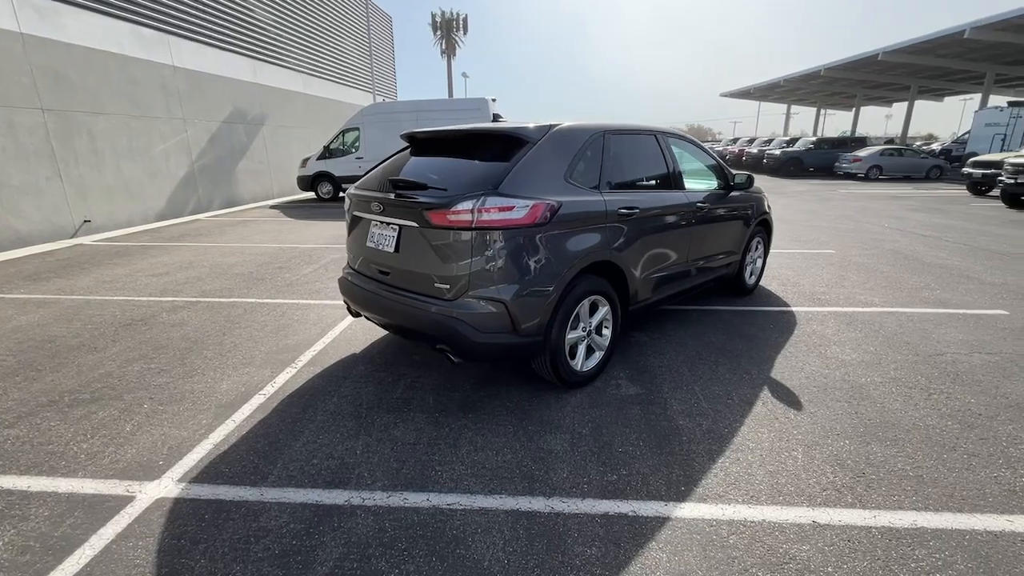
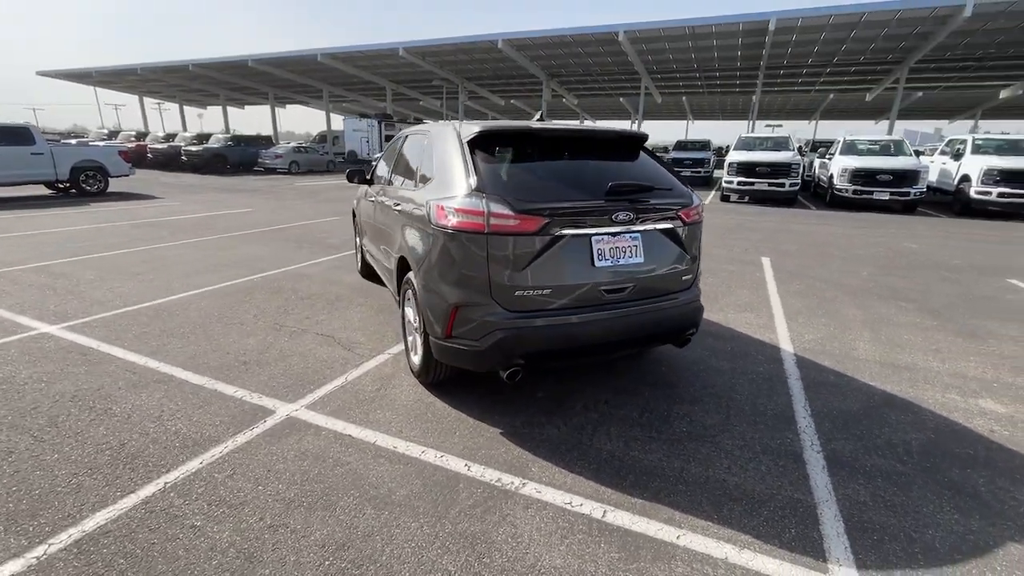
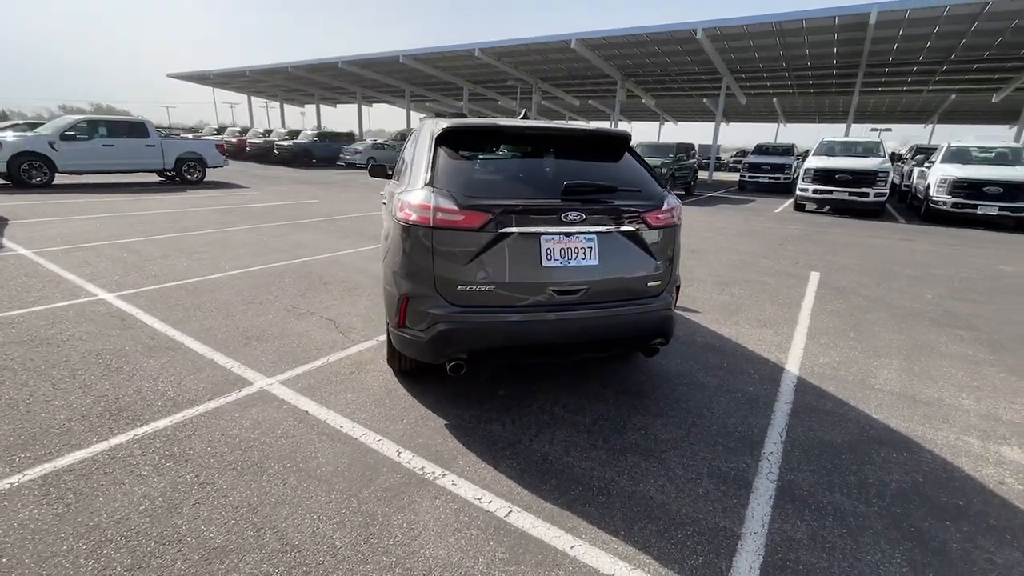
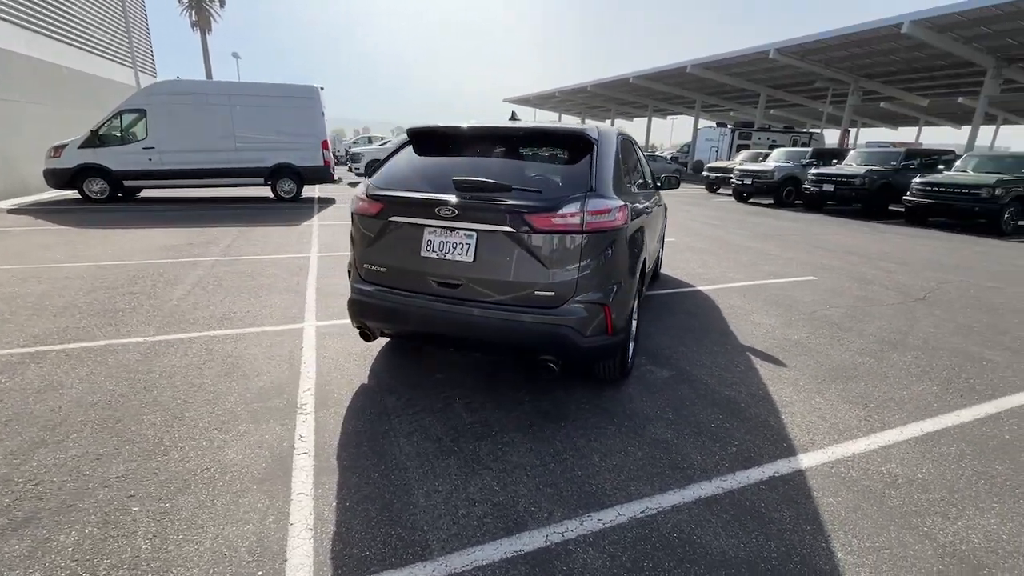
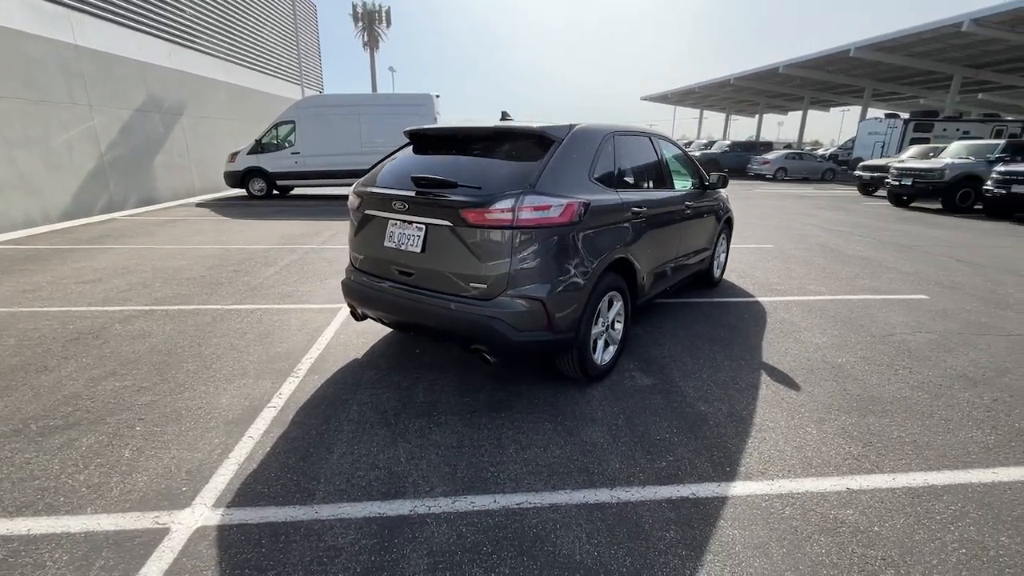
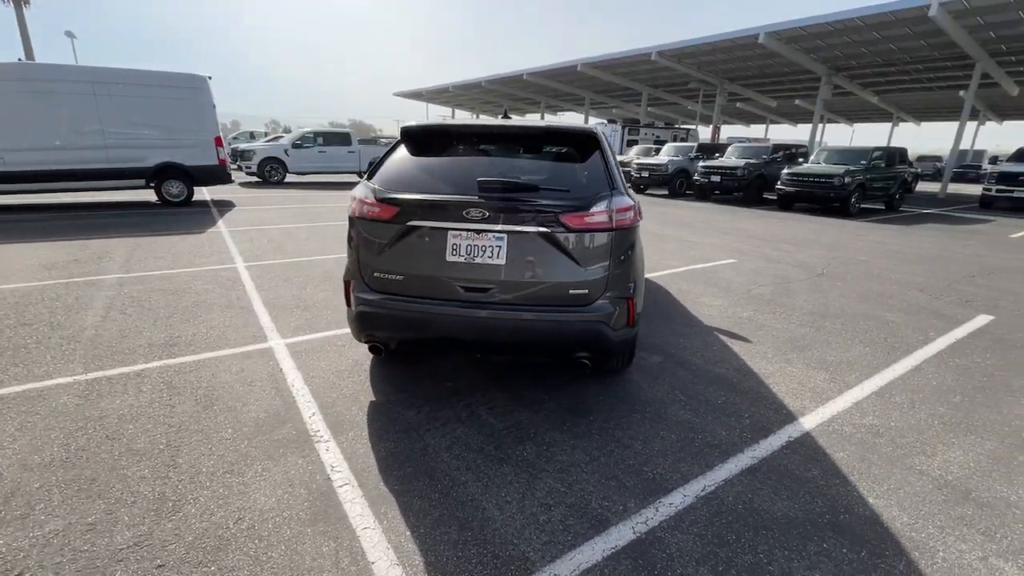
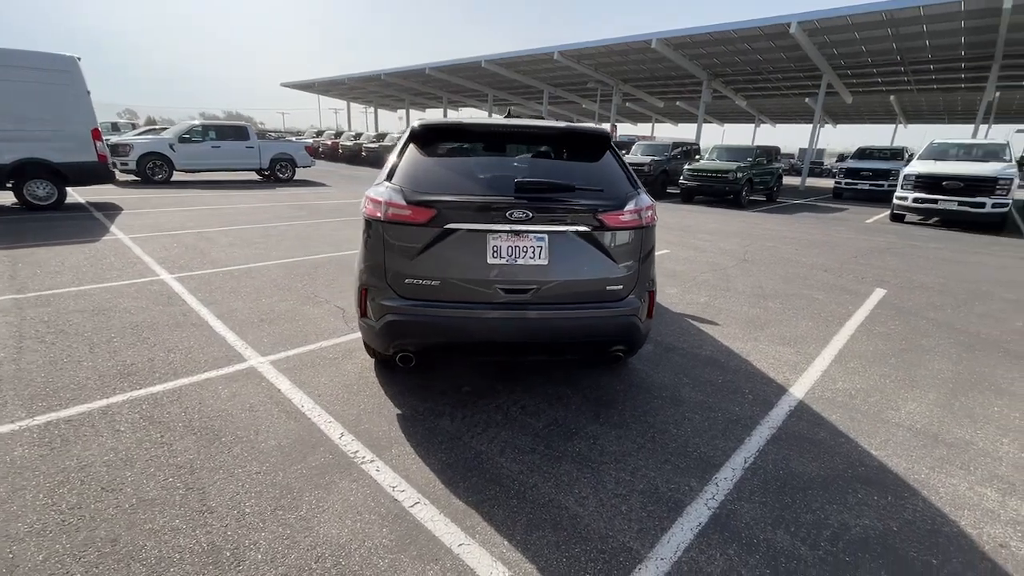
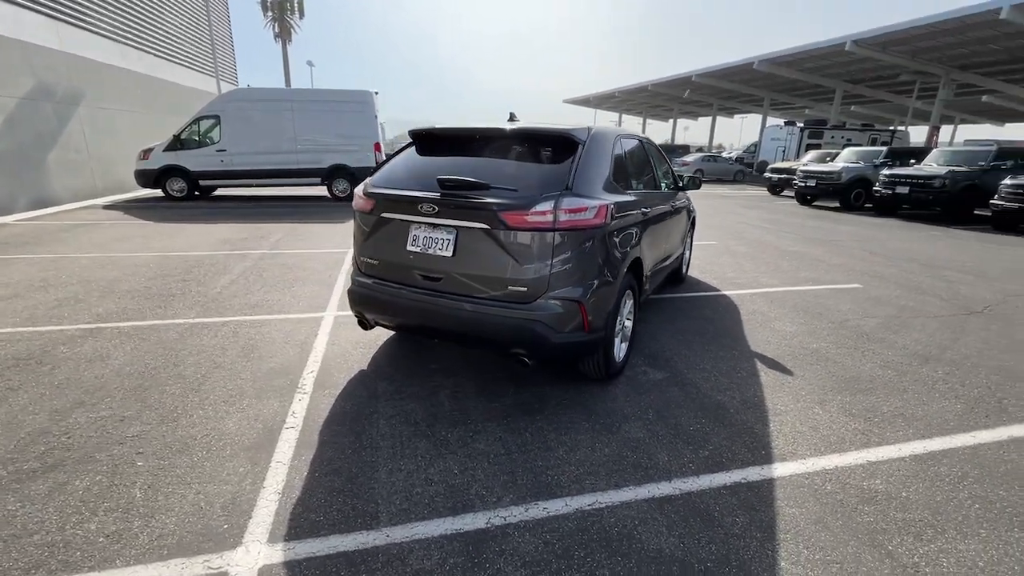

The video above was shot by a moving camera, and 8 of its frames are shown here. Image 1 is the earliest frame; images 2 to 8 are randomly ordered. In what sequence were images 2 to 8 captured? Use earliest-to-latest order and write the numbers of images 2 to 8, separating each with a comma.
5, 8, 4, 6, 7, 3, 2
